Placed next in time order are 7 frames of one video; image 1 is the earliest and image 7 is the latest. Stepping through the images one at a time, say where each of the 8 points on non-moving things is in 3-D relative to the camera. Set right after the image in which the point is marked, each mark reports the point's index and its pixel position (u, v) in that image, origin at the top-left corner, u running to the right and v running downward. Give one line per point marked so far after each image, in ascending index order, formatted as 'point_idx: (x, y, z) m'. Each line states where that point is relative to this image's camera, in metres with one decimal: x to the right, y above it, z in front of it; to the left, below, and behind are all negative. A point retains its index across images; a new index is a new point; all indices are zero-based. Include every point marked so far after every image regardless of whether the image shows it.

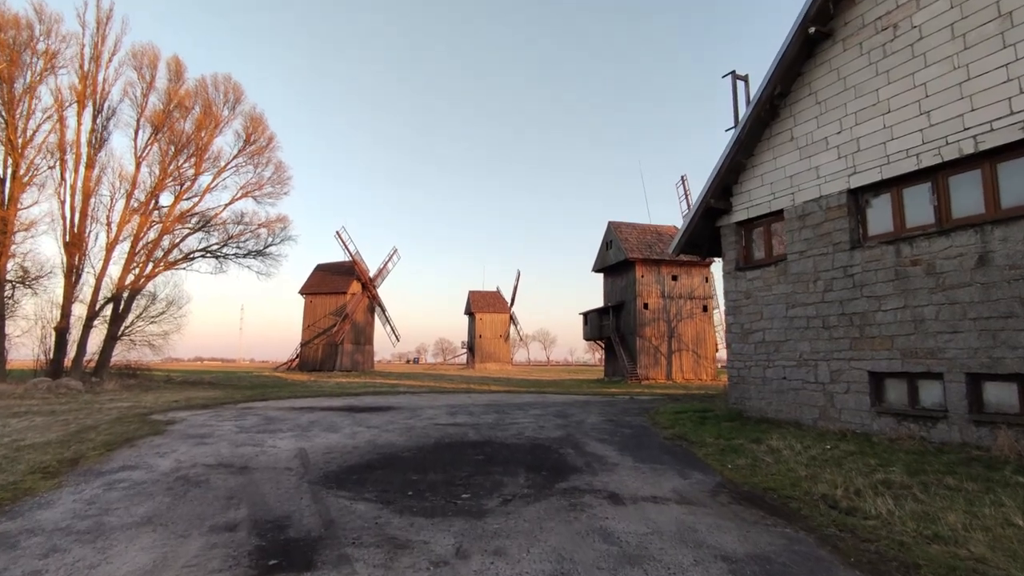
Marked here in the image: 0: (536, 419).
0: (+0.6, -3.0, +12.9) m
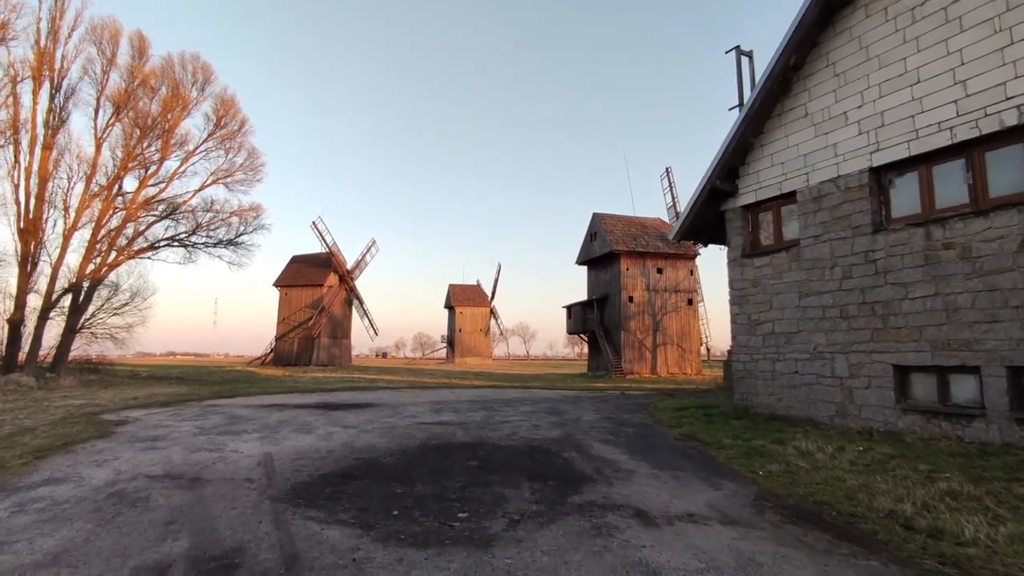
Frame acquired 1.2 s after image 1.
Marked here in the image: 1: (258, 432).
0: (+0.3, -2.7, +11.9) m
1: (-4.3, -2.5, +9.6) m
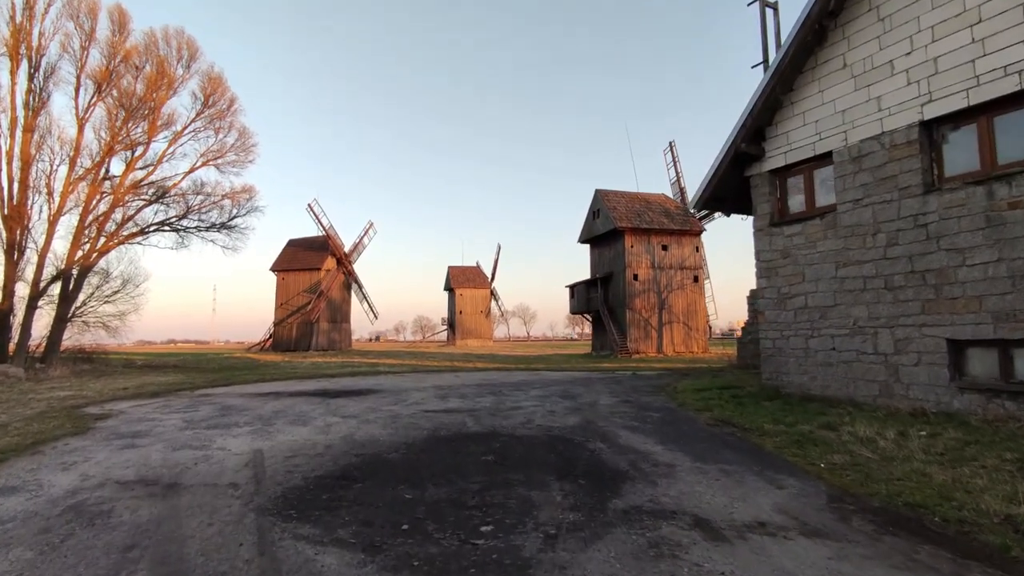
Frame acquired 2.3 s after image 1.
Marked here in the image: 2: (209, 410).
0: (+0.6, -2.3, +11.2) m
1: (-4.1, -2.1, +8.8) m
2: (-5.7, -2.3, +10.5) m
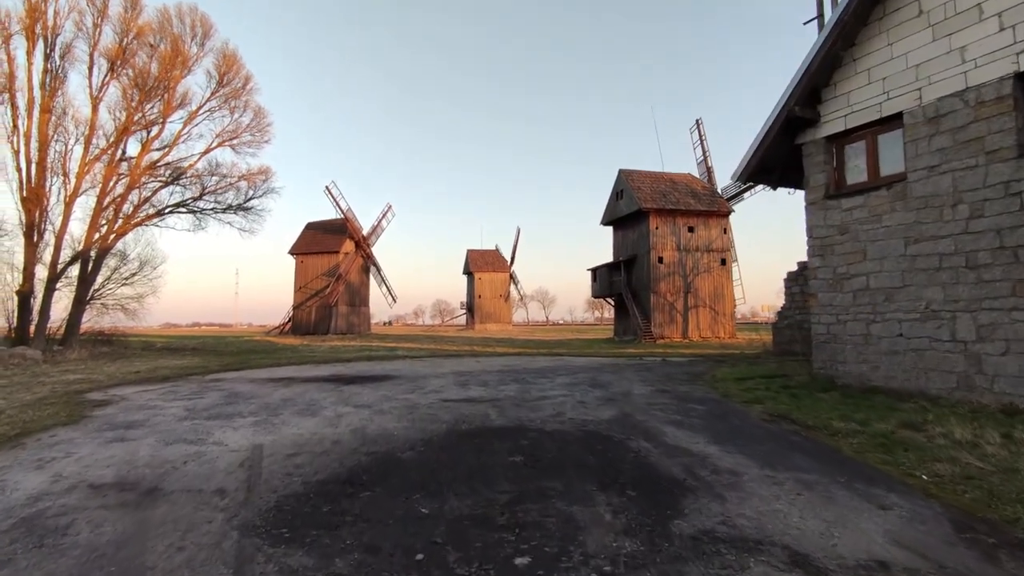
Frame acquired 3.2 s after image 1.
0: (+1.1, -1.9, +10.3) m
1: (-3.7, -1.8, +8.1) m
2: (-5.3, -1.9, +9.9) m
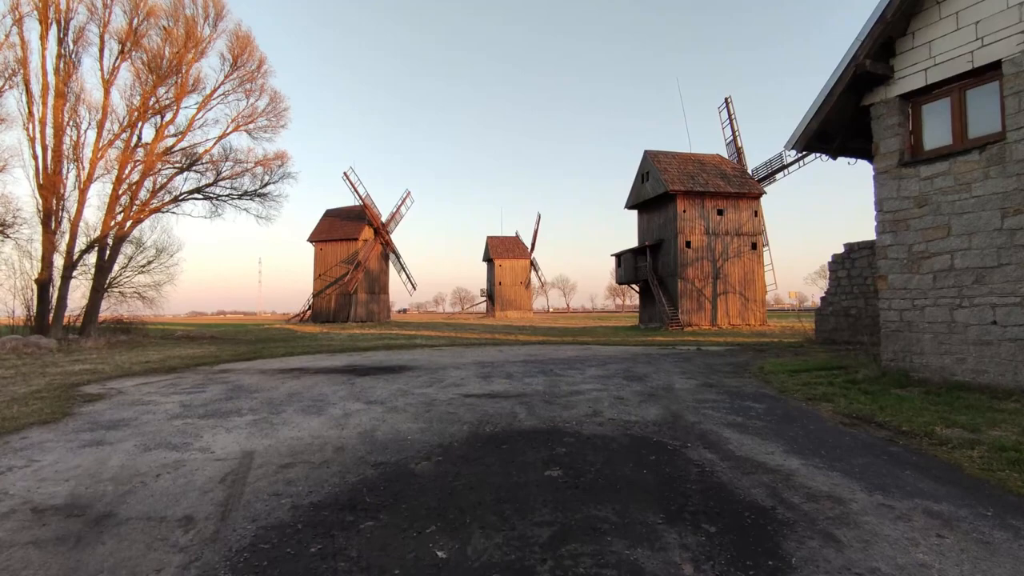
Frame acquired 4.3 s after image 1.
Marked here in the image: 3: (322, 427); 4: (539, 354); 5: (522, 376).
0: (+1.5, -1.6, +9.3) m
1: (-3.3, -1.6, +7.2) m
2: (-4.8, -1.7, +9.1) m
3: (-2.2, -1.6, +6.4) m
4: (+0.7, -1.8, +15.1) m
5: (+0.2, -1.6, +10.5) m
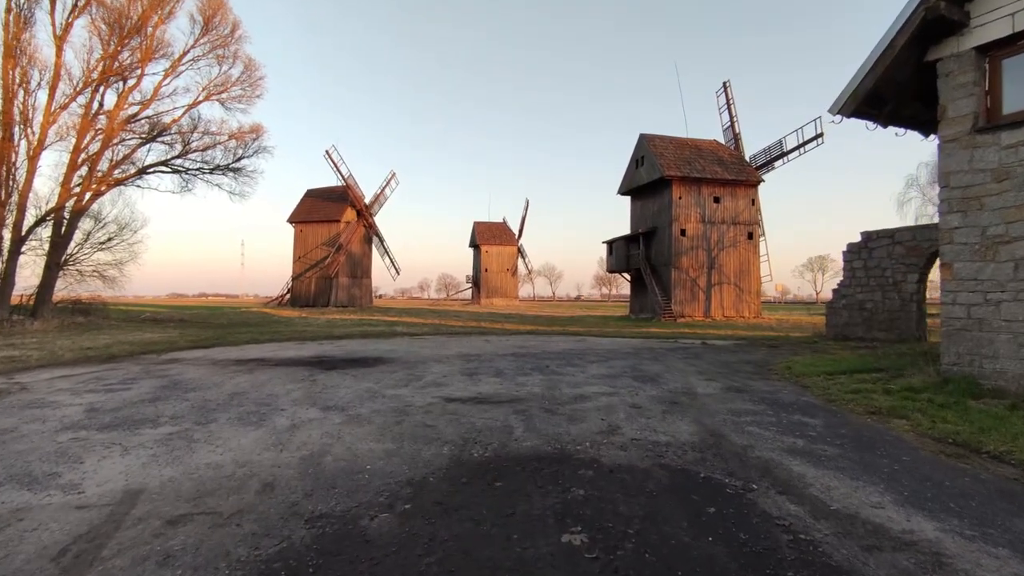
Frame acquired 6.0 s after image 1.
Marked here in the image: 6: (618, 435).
0: (+1.4, -1.4, +7.8) m
1: (-3.4, -1.3, +5.7) m
2: (-4.9, -1.4, +7.5) m
3: (-2.2, -1.3, +4.8) m
4: (+0.4, -1.4, +13.7) m
5: (0.0, -1.4, +9.0) m
6: (+1.0, -1.4, +5.2) m
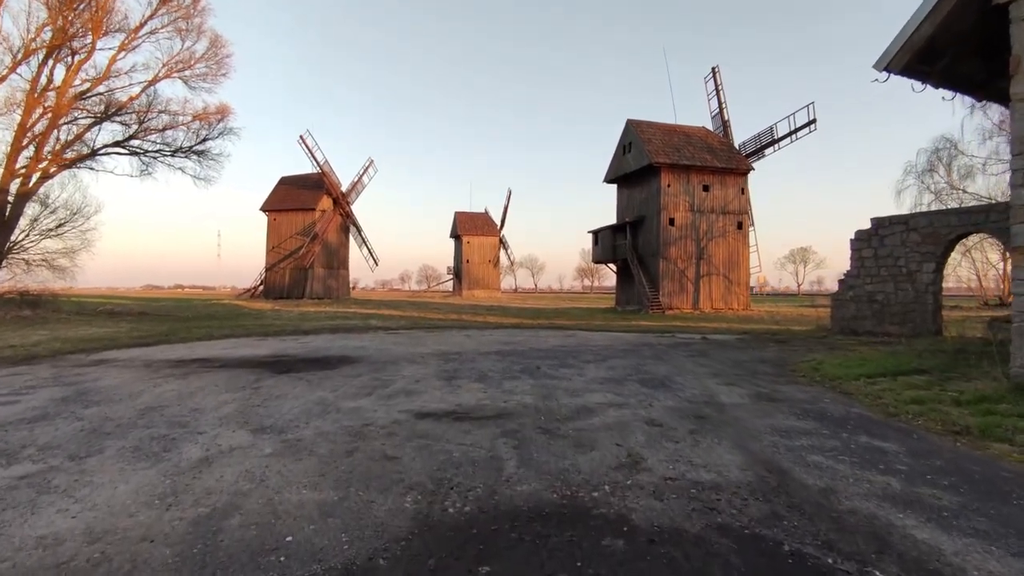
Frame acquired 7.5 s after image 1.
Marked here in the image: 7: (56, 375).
0: (+1.2, -1.2, +6.5) m
1: (-3.5, -1.2, +4.2) m
2: (-5.1, -1.2, +6.0) m
3: (-2.3, -1.3, +3.4) m
4: (+0.1, -1.2, +12.3) m
5: (-0.2, -1.2, +7.6) m
6: (+0.9, -1.3, +3.9) m
7: (-6.4, -1.2, +8.0) m
